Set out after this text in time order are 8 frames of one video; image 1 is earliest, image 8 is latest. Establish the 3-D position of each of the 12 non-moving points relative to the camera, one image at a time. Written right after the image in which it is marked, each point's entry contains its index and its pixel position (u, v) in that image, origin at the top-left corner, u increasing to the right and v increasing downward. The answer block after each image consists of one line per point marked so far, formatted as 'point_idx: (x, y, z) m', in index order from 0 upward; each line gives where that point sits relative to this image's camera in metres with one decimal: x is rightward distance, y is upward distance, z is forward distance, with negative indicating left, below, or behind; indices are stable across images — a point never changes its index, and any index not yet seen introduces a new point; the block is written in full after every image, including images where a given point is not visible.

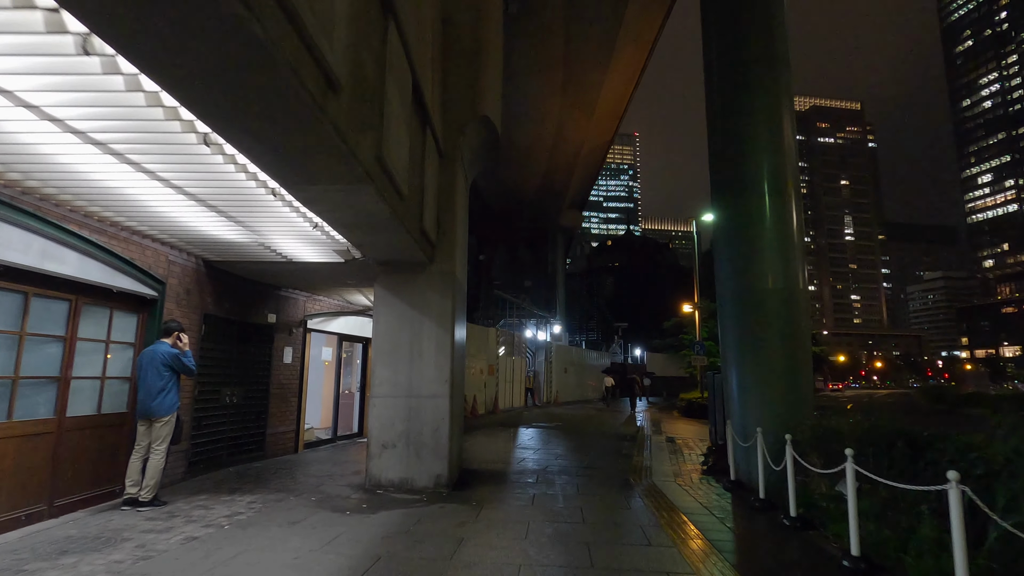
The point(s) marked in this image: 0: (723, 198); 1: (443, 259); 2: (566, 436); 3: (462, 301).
0: (+3.9, +1.7, +9.9) m
1: (-1.1, +0.5, +8.6) m
2: (+1.6, -4.3, +15.6) m
3: (-0.9, -0.2, +9.6) m
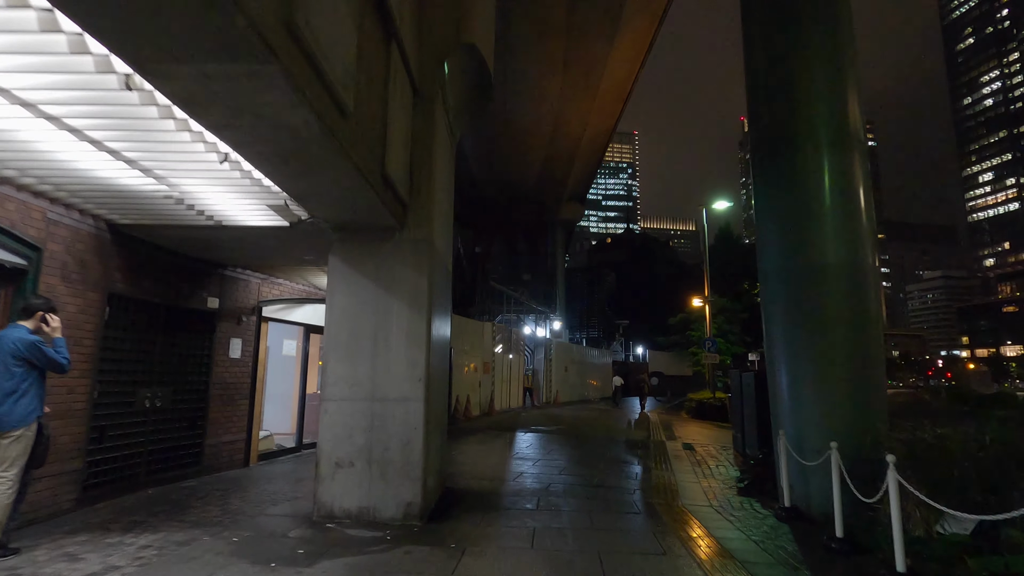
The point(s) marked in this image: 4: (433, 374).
0: (+3.8, +2.0, +8.0) m
1: (-1.2, +0.8, +6.7) m
2: (+1.5, -4.0, +13.7) m
3: (-1.0, +0.1, +7.7) m
4: (-1.0, -1.1, +6.8) m
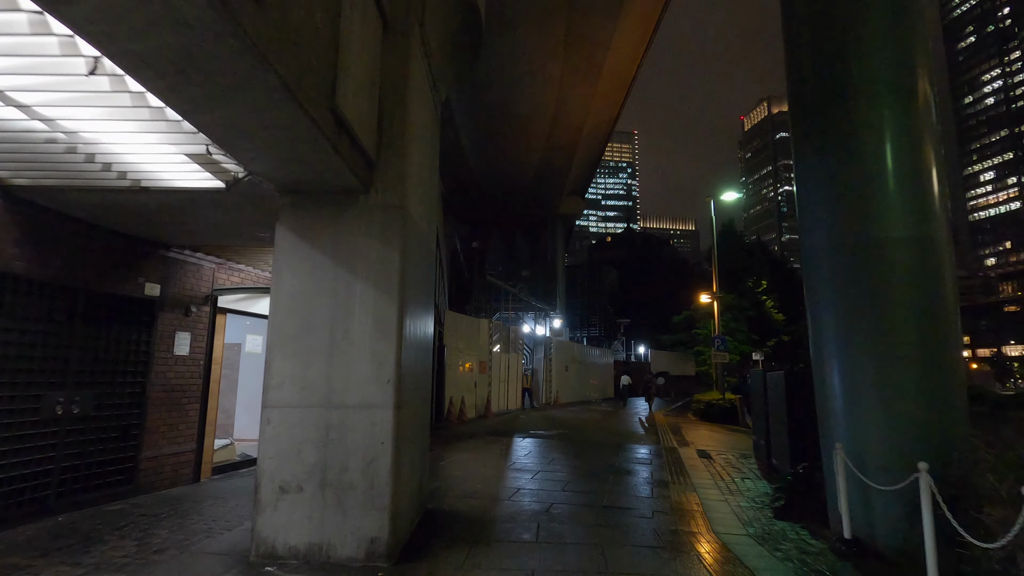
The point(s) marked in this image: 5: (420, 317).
0: (+3.7, +2.2, +6.7) m
1: (-1.2, +1.1, +5.3) m
2: (+1.4, -3.8, +12.4) m
3: (-1.1, +0.3, +6.3) m
4: (-1.1, -0.9, +5.5) m
5: (-1.1, -0.3, +6.2) m
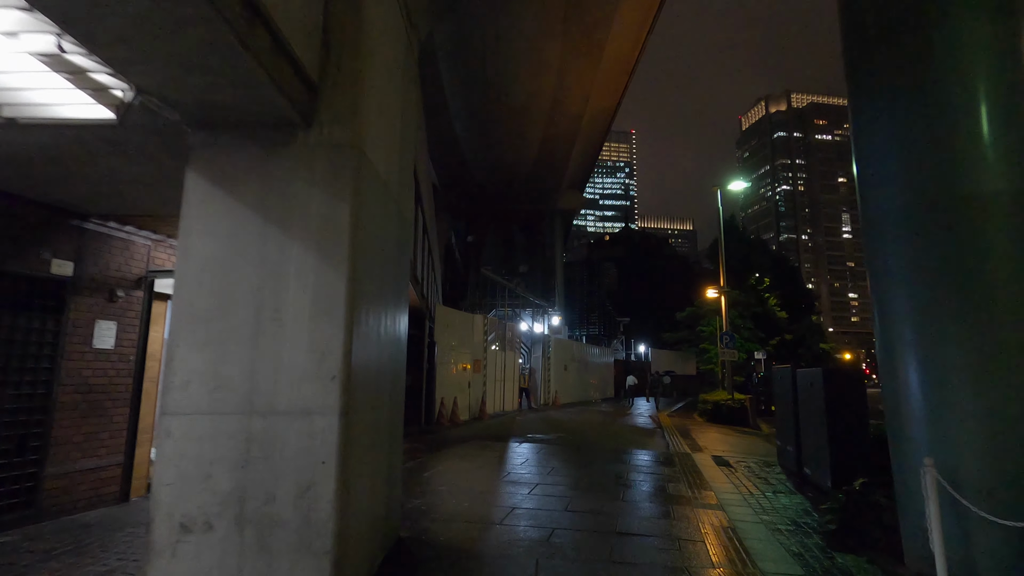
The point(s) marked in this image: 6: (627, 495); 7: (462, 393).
0: (+3.7, +2.5, +5.4) m
1: (-1.3, +1.3, +4.0) m
2: (+1.3, -3.5, +11.1) m
3: (-1.1, +0.6, +5.0) m
4: (-1.1, -0.6, +4.2) m
5: (-1.2, -0.1, +4.9) m
6: (+1.7, -3.1, +7.9) m
7: (-1.8, -3.7, +18.7) m
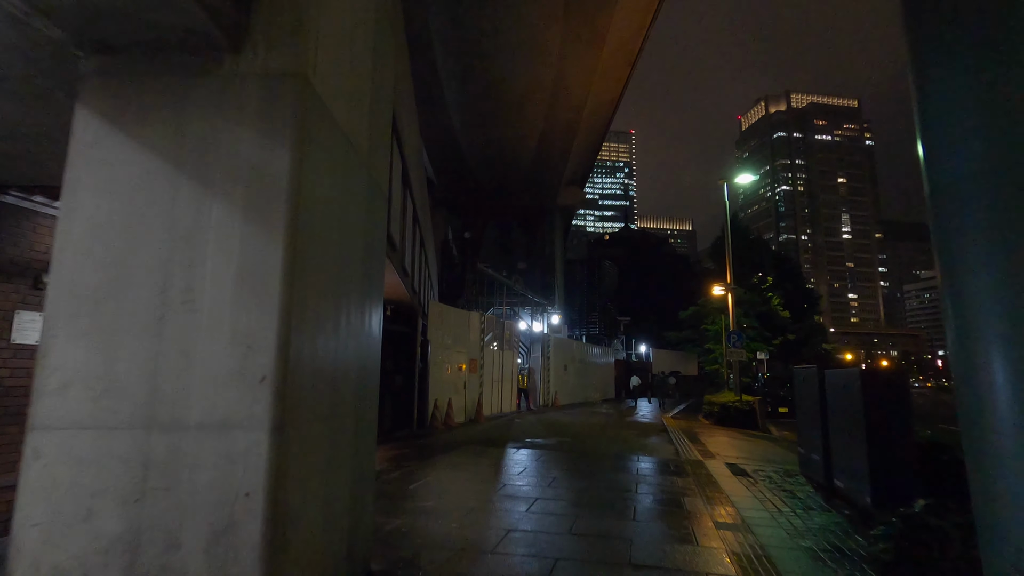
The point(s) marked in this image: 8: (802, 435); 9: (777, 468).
0: (+3.6, +2.6, +4.5) m
1: (-1.4, +1.5, +3.1) m
2: (+1.2, -3.4, +10.1) m
3: (-1.2, +0.7, +4.1) m
4: (-1.2, -0.5, +3.3) m
5: (-1.2, +0.1, +3.9) m
6: (+1.6, -2.9, +7.0) m
7: (-1.8, -3.5, +17.7) m
8: (+5.2, -2.7, +9.6) m
9: (+5.2, -3.6, +10.5) m
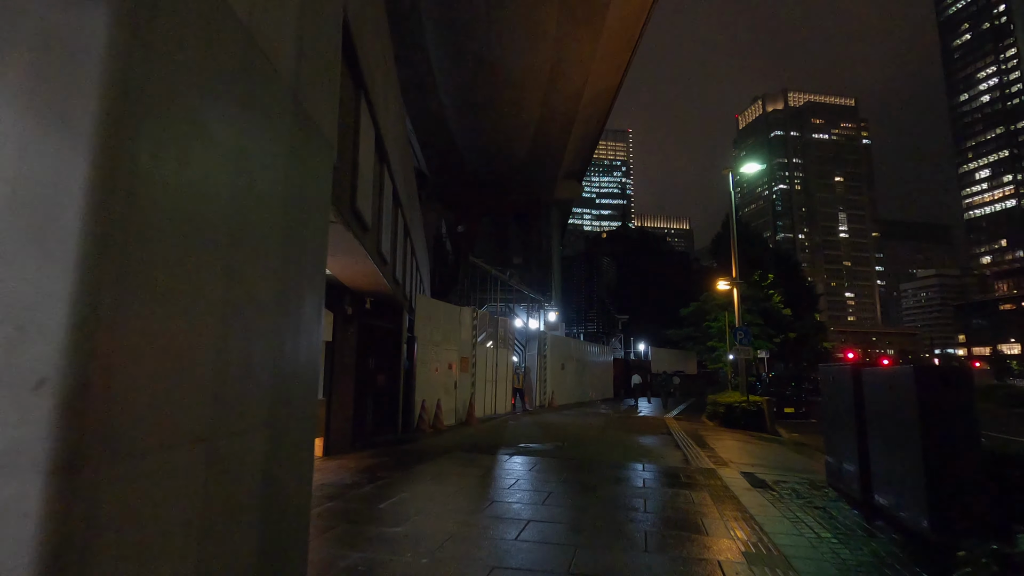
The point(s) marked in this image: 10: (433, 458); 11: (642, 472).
0: (+3.5, +2.8, +3.3) m
1: (-1.5, +1.6, +1.9) m
2: (+1.1, -3.2, +9.0) m
3: (-1.3, +0.9, +2.9) m
4: (-1.3, -0.3, +2.1) m
5: (-1.3, +0.3, +2.8) m
6: (+1.5, -2.7, +5.9) m
7: (-2.0, -3.3, +16.6) m
8: (+5.1, -2.5, +8.5) m
9: (+5.1, -3.4, +9.4) m
10: (-1.6, -3.4, +10.5) m
11: (+2.4, -3.4, +9.8) m
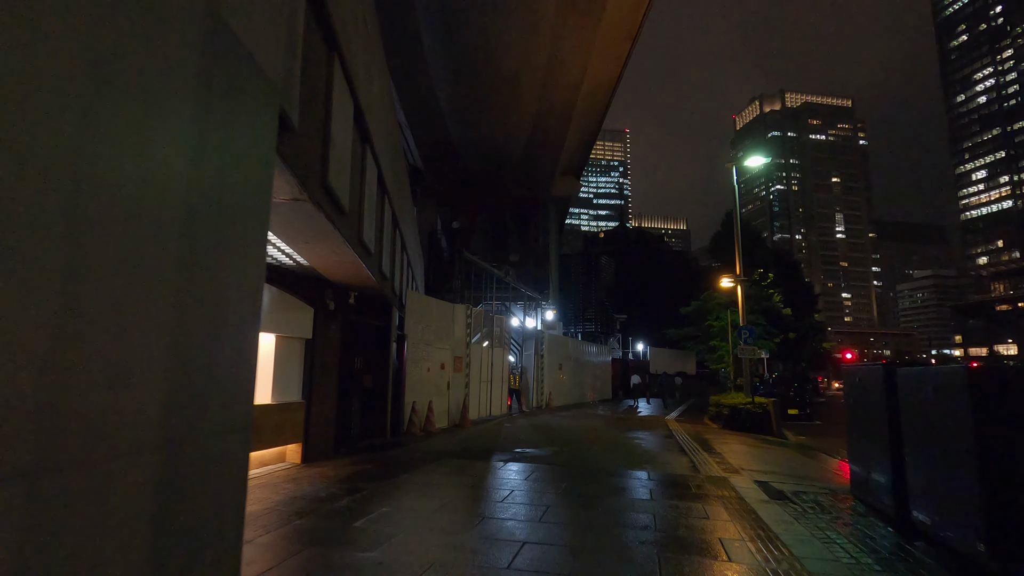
0: (+3.4, +2.9, +2.6) m
1: (-1.5, +1.8, +1.1) m
2: (+1.0, -3.1, +8.2) m
3: (-1.4, +1.0, +2.1) m
4: (-1.4, -0.2, +1.3) m
5: (-1.4, +0.4, +2.0) m
6: (+1.4, -2.6, +5.1) m
7: (-2.2, -3.2, +15.8) m
8: (+5.0, -2.3, +7.7) m
9: (+5.0, -3.2, +8.6) m
10: (-1.7, -3.2, +9.7) m
11: (+2.3, -3.3, +9.0) m
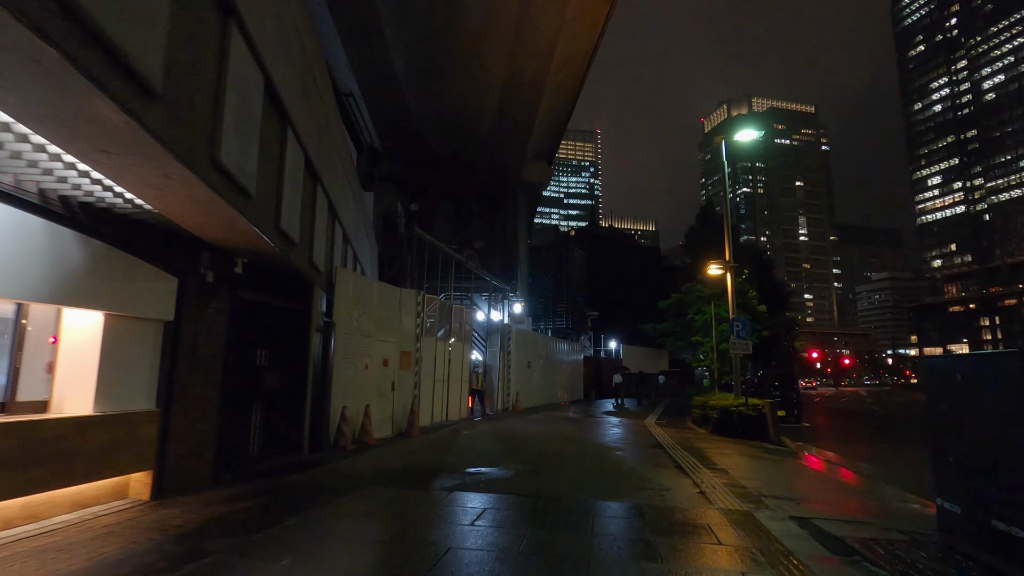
0: (+3.1, +3.4, 0.0) m
1: (-1.7, +2.3, -1.7) m
2: (+0.4, -2.6, +5.5) m
3: (-1.6, +1.5, -0.7) m
4: (-1.6, +0.3, -1.5) m
5: (-1.6, +0.9, -0.8) m
6: (+1.0, -2.1, +2.4) m
7: (-3.2, -2.7, +12.9) m
8: (+4.4, -1.9, +5.2) m
9: (+4.3, -2.8, +6.1) m
10: (-2.4, -2.7, +6.9) m
11: (+1.6, -2.8, +6.4) m
